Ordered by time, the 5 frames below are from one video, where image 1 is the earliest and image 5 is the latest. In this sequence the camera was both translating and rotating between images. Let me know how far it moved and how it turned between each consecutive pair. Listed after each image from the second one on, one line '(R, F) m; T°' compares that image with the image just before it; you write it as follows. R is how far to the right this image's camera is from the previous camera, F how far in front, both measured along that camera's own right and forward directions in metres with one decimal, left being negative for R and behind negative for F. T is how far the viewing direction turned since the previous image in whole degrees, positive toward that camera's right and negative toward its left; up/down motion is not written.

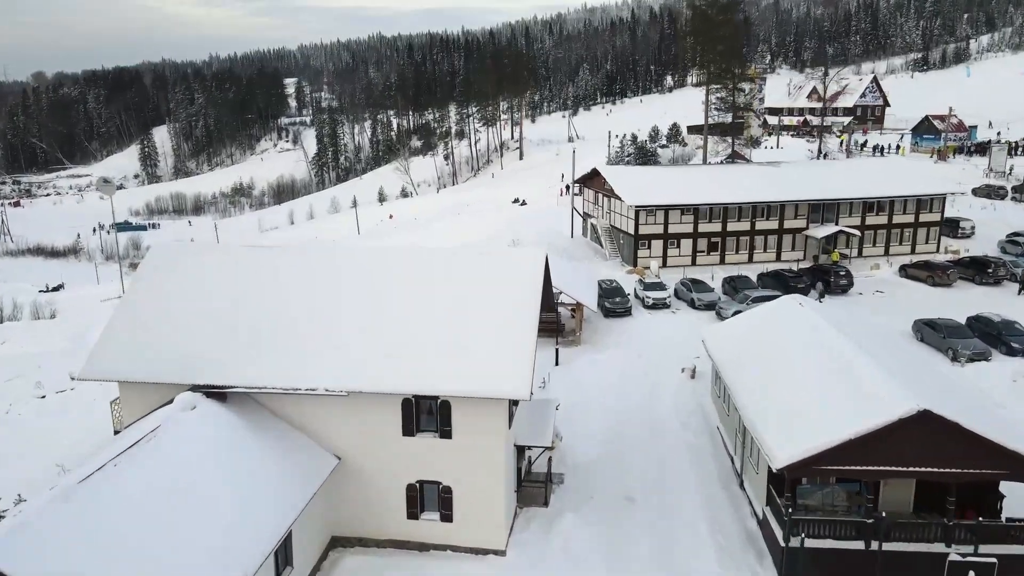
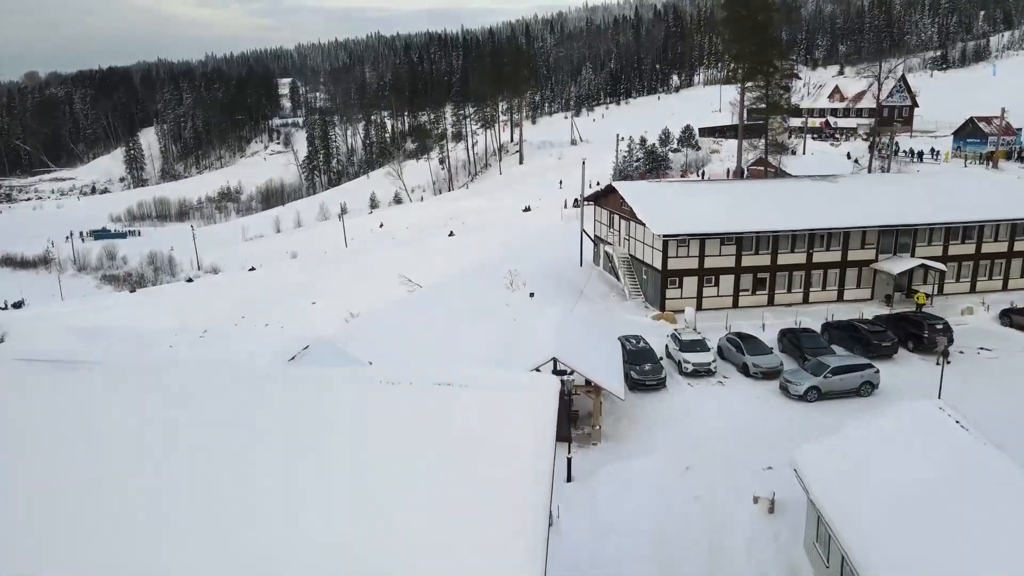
(+0.1, +3.9) m; 0°
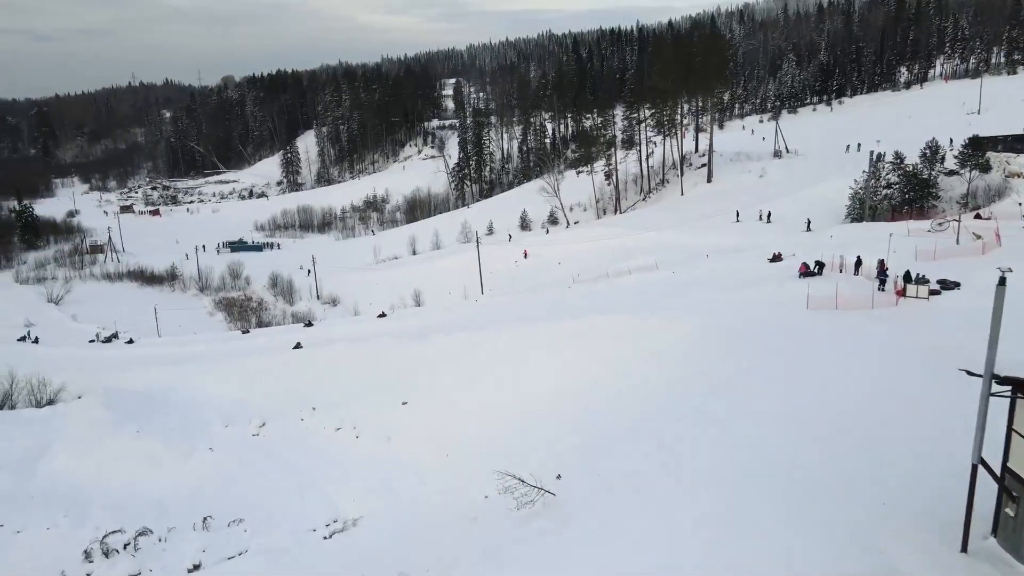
(-1.1, +11.4) m; -13°
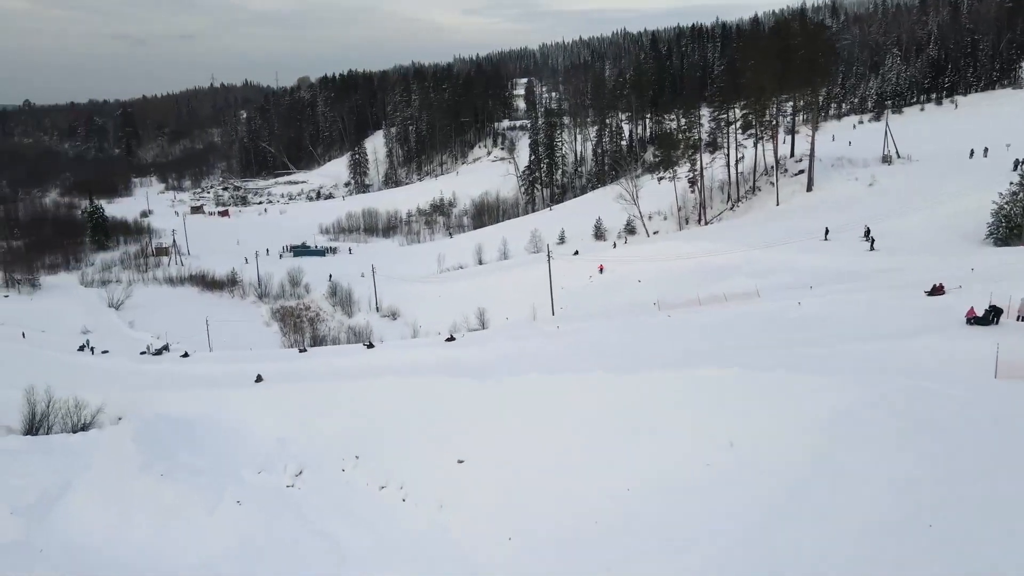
(-0.3, +3.7) m; -5°
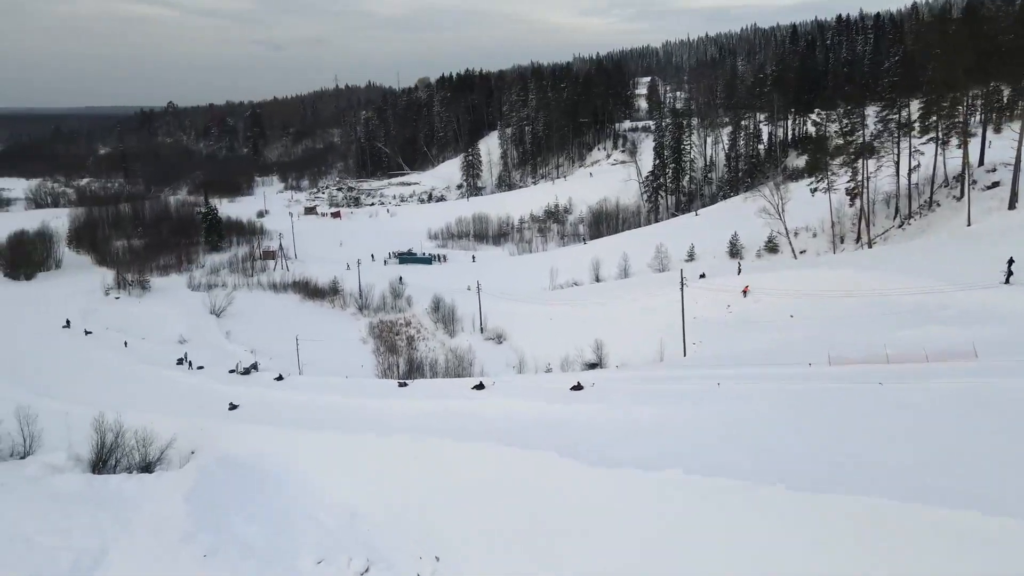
(-0.6, +5.0) m; -9°
